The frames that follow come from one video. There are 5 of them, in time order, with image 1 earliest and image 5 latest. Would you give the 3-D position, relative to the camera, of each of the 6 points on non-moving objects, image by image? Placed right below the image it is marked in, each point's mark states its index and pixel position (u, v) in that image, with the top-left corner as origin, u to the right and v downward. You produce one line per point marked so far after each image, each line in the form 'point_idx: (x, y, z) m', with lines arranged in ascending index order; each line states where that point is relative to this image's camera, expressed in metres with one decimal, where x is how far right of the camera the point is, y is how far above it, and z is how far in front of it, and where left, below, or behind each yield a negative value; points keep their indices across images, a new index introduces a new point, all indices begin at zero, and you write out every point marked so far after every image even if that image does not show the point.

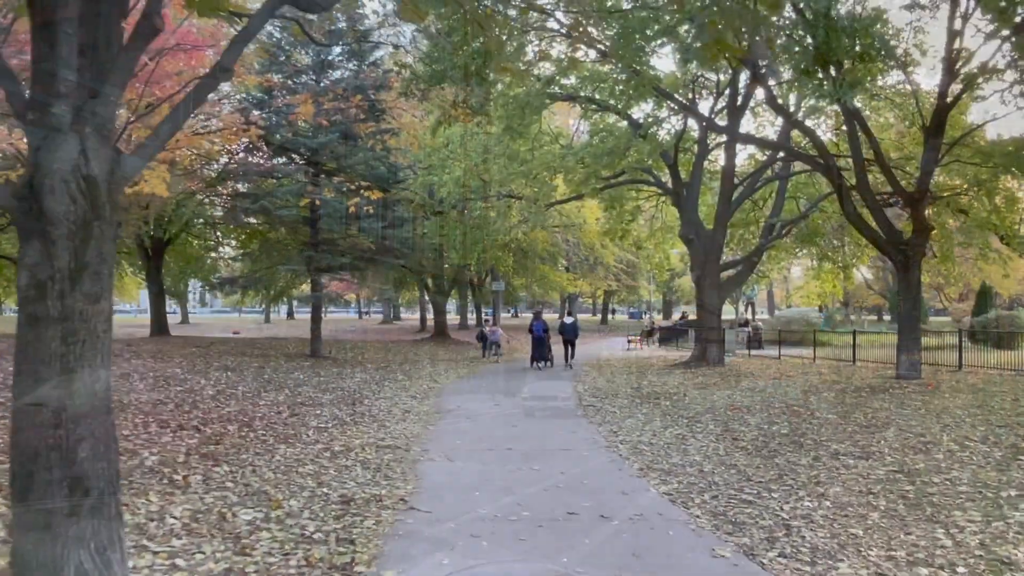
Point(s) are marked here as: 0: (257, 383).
0: (-4.3, -1.6, +12.9) m
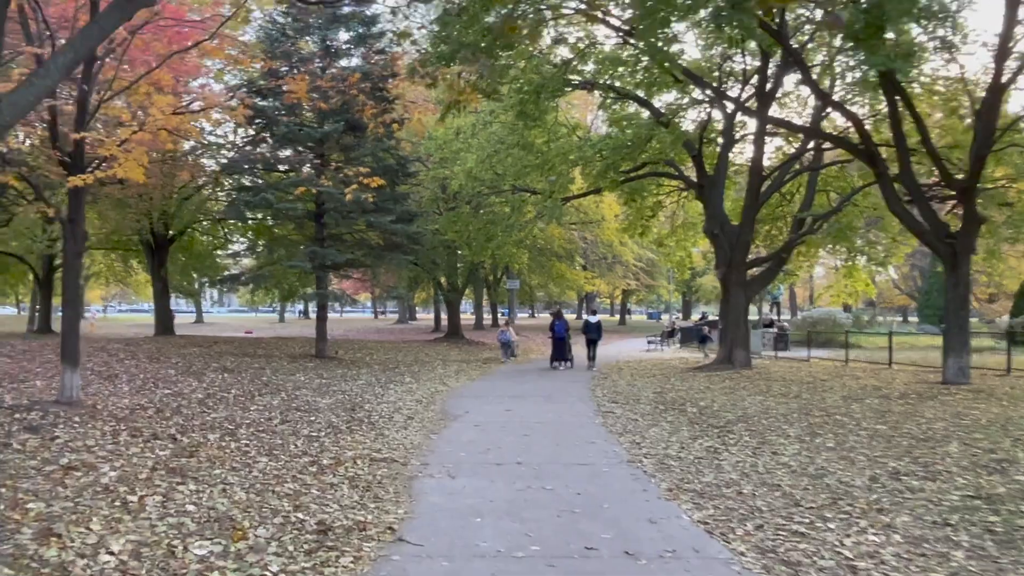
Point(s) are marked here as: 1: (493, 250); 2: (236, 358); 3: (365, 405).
0: (-4.1, -1.5, +12.1) m
1: (-0.5, +1.0, +19.8) m
2: (-5.8, -1.5, +16.1) m
3: (-2.1, -1.6, +10.7) m
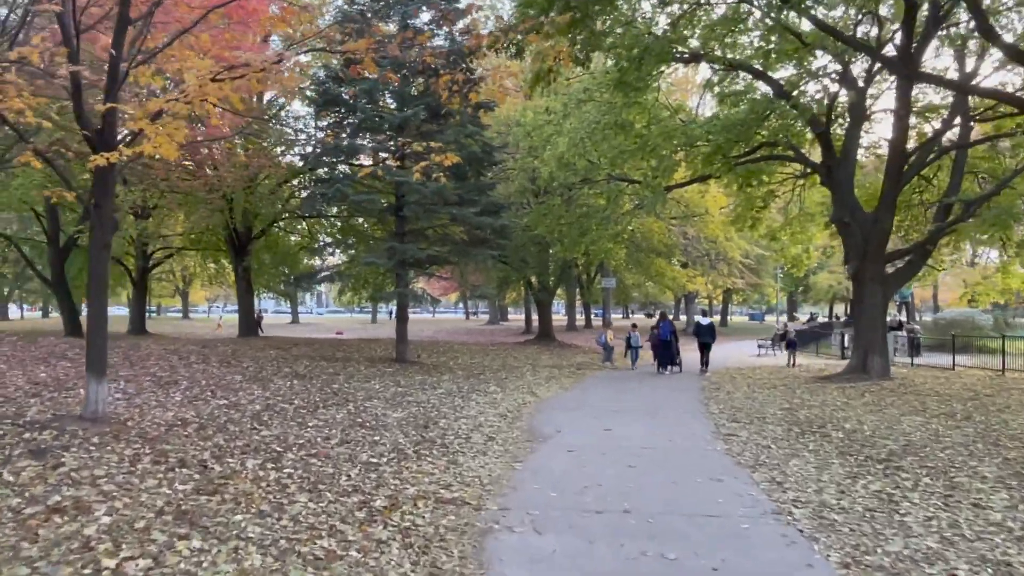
0: (-2.7, -1.5, +10.8) m
1: (+1.8, +1.0, +18.1) m
2: (-3.9, -1.4, +15.0) m
3: (-0.9, -1.6, +9.3) m
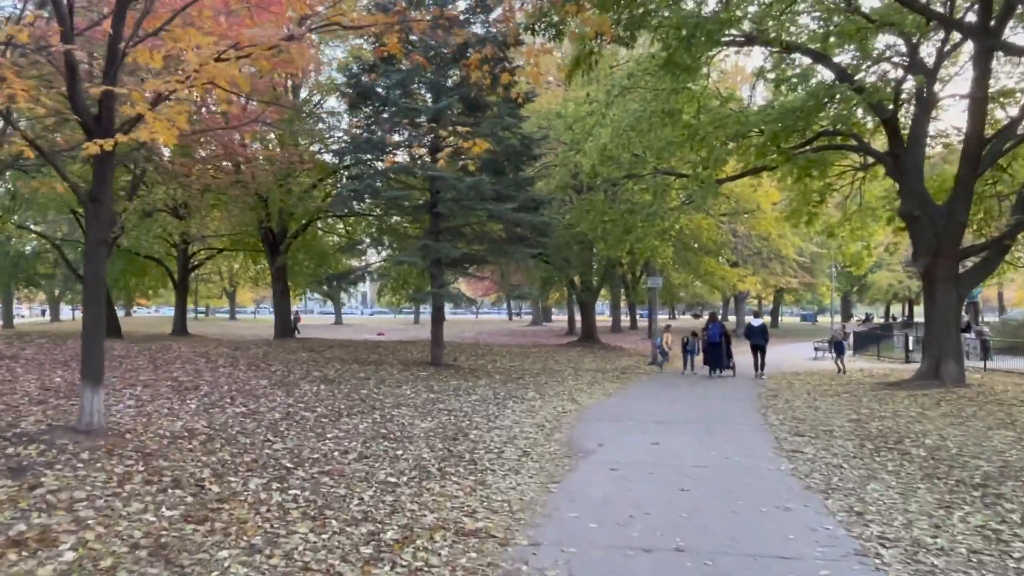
0: (-2.2, -1.5, +10.2) m
1: (+2.7, +1.0, +17.1) m
2: (-3.2, -1.4, +14.4) m
3: (-0.4, -1.6, +8.5) m
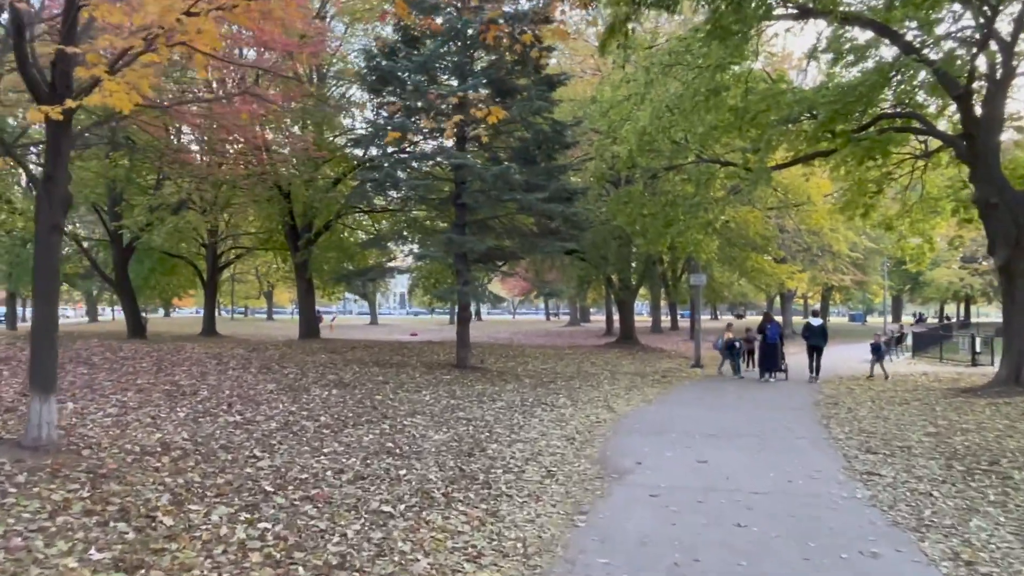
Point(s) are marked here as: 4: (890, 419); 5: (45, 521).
0: (-1.9, -1.5, +9.2) m
1: (+3.4, +1.1, +15.9) m
2: (-2.6, -1.4, +13.5) m
3: (-0.2, -1.5, +7.5) m
4: (+4.7, -1.6, +9.6) m
5: (-2.6, -1.3, +4.4) m
